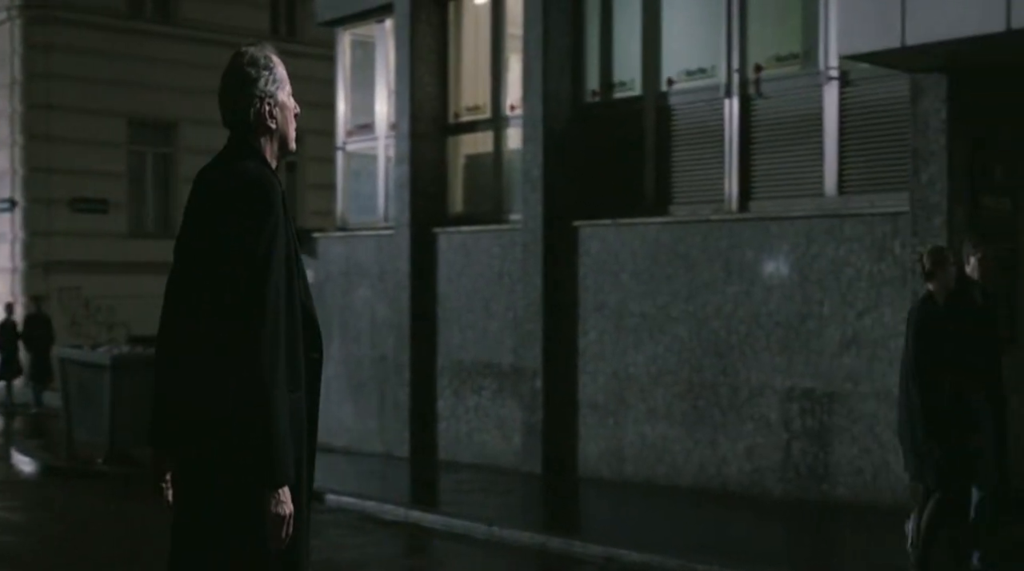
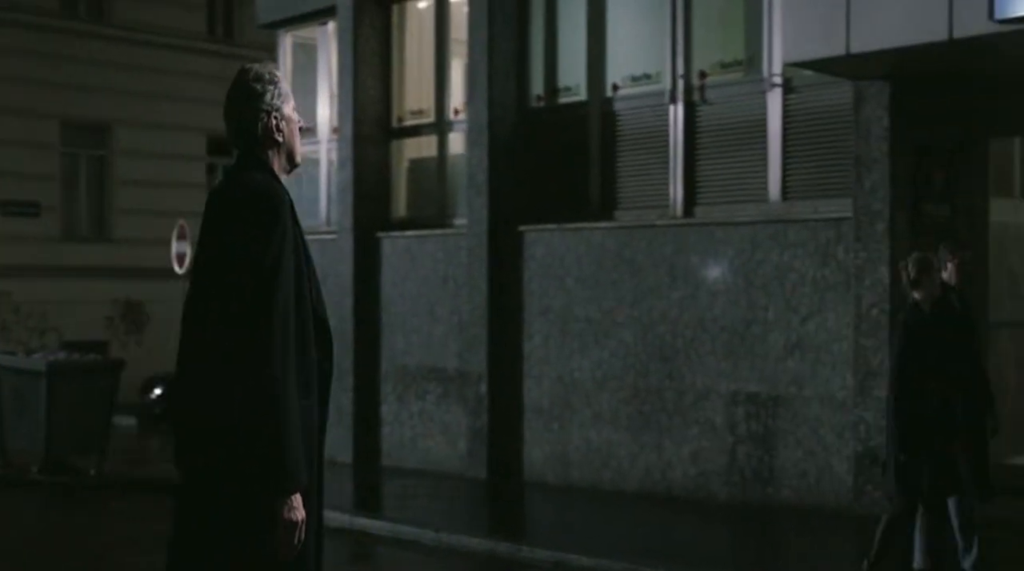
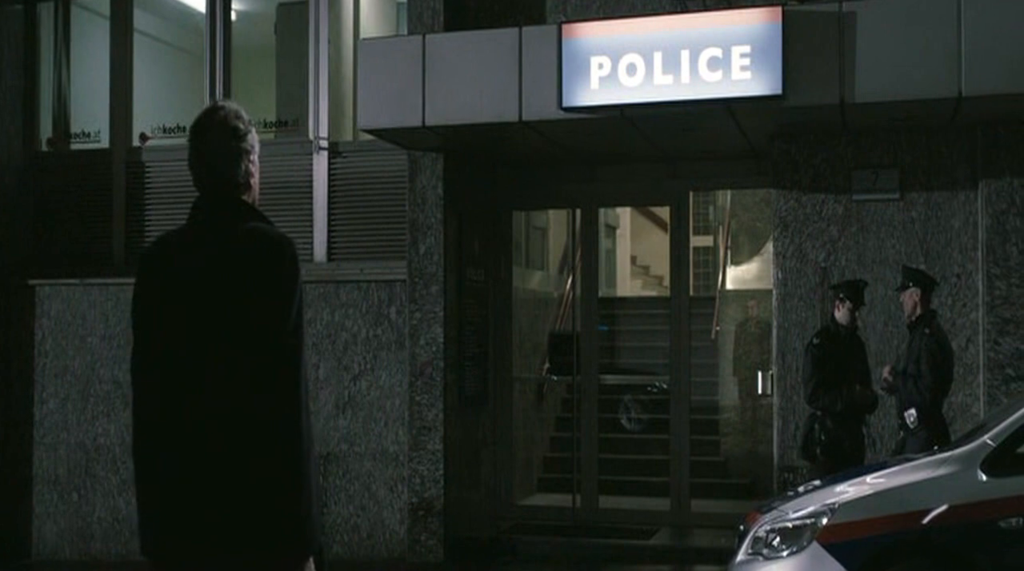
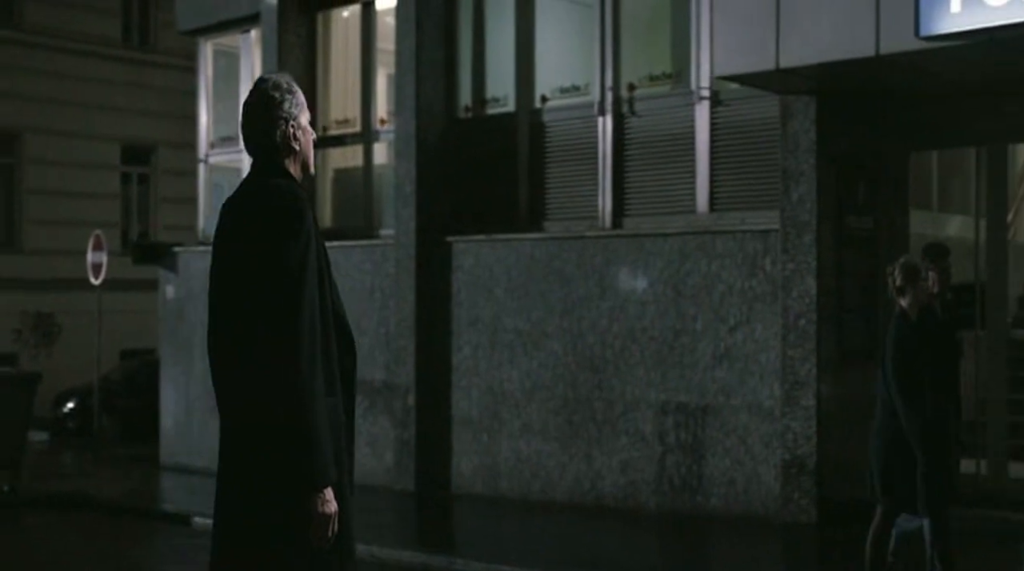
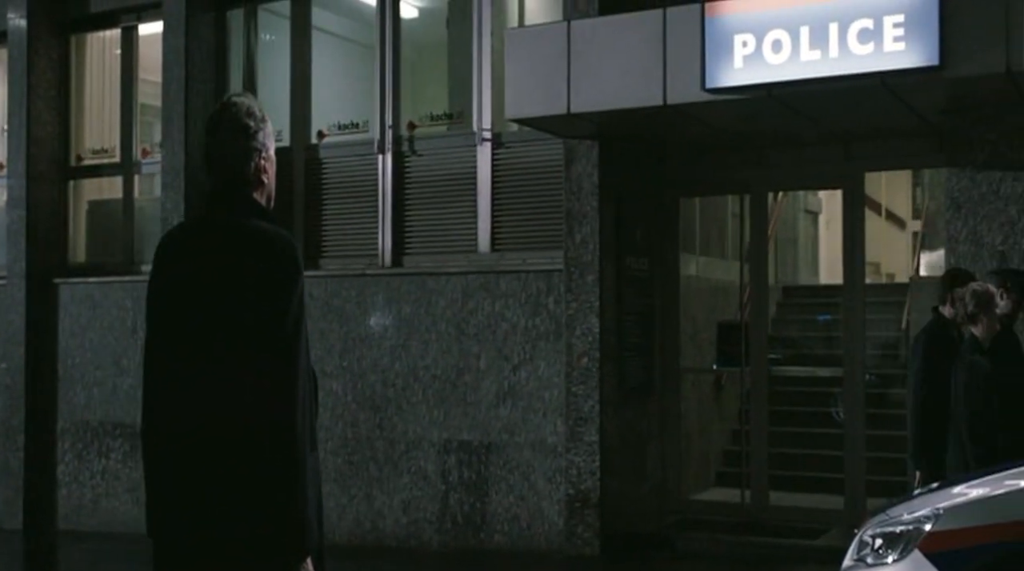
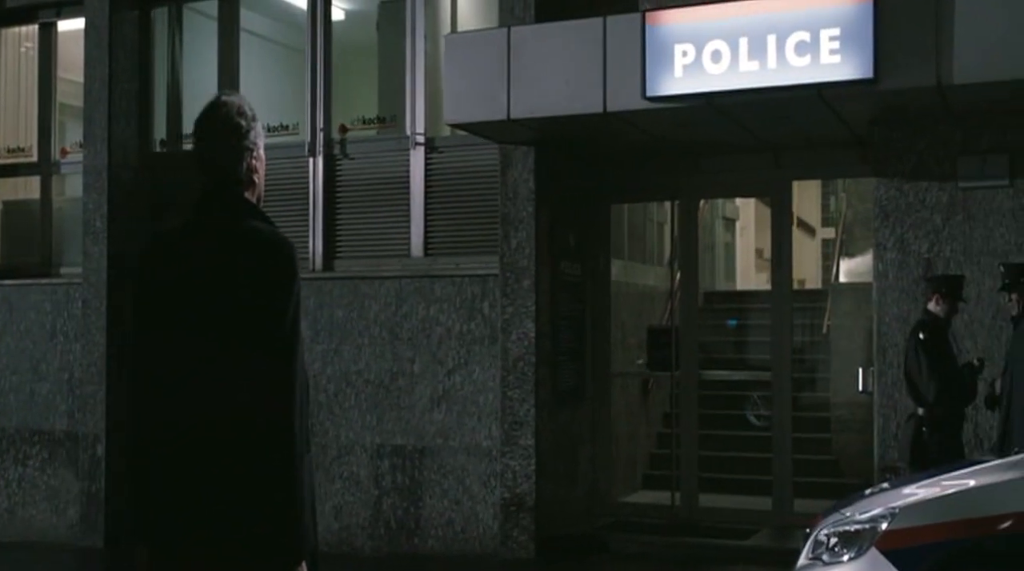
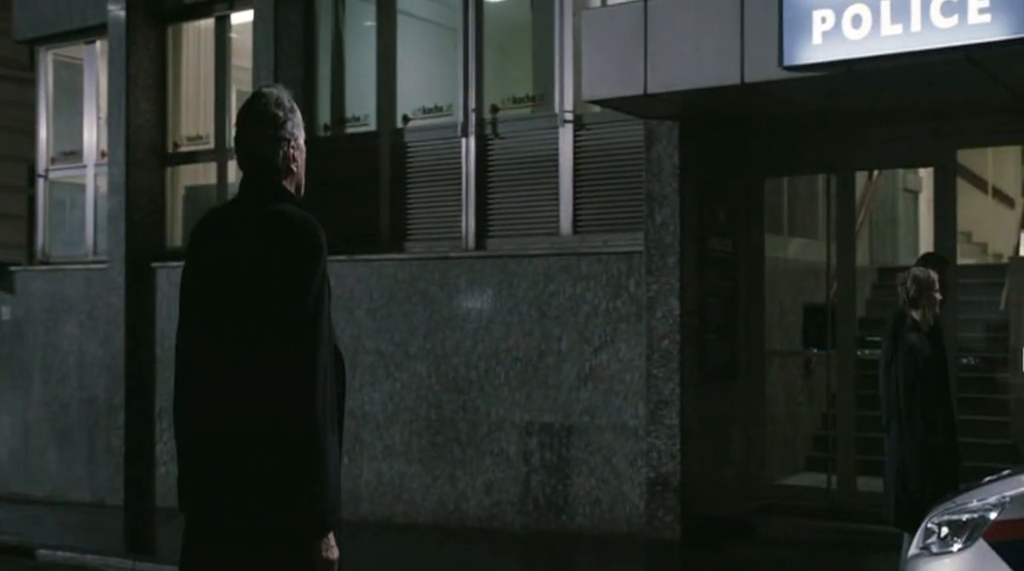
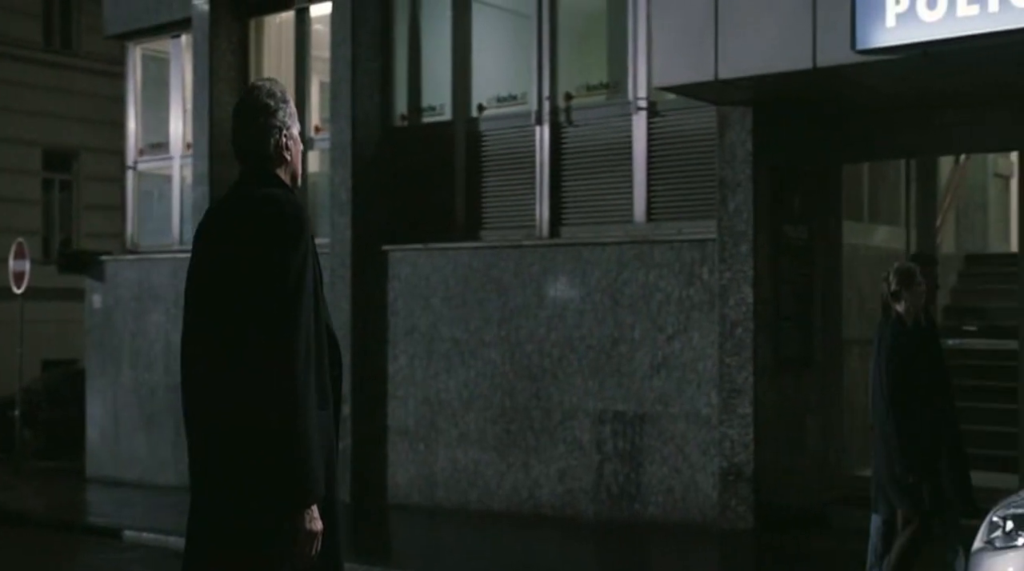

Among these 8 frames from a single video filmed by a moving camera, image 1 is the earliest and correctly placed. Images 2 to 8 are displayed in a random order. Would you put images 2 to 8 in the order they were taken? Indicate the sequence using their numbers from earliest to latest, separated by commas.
2, 4, 8, 7, 5, 6, 3
